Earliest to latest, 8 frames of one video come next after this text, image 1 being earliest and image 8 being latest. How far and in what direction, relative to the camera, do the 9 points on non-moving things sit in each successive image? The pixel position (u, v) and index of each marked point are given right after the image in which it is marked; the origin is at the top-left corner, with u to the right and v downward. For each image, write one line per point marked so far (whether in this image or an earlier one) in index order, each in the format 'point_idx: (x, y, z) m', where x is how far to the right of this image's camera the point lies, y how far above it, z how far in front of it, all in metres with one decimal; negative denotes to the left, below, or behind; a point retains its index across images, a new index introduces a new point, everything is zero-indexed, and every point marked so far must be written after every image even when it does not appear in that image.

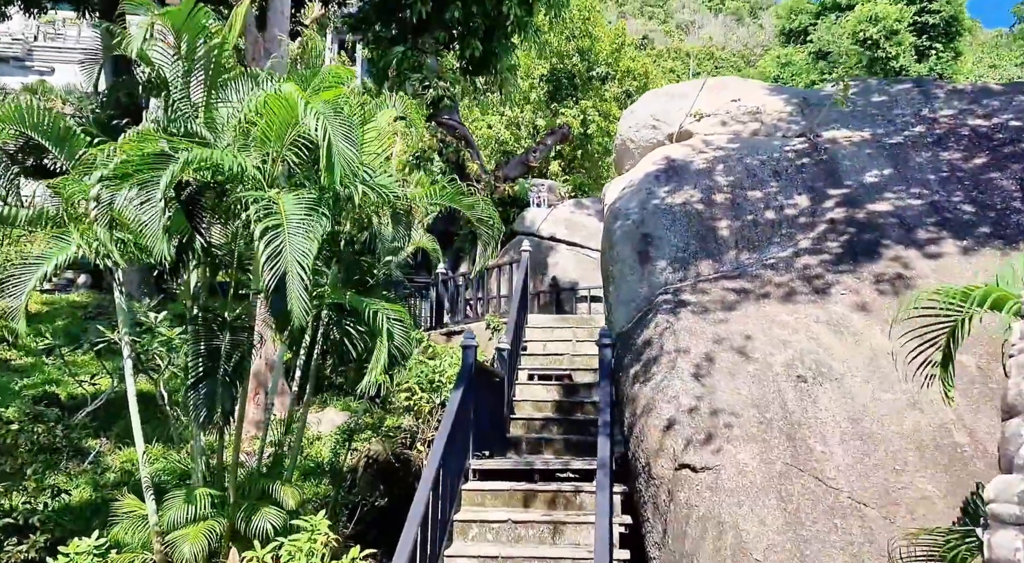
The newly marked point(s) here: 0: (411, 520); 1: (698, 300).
0: (-0.7, -1.6, +5.5) m
1: (+1.5, -0.1, +6.9) m
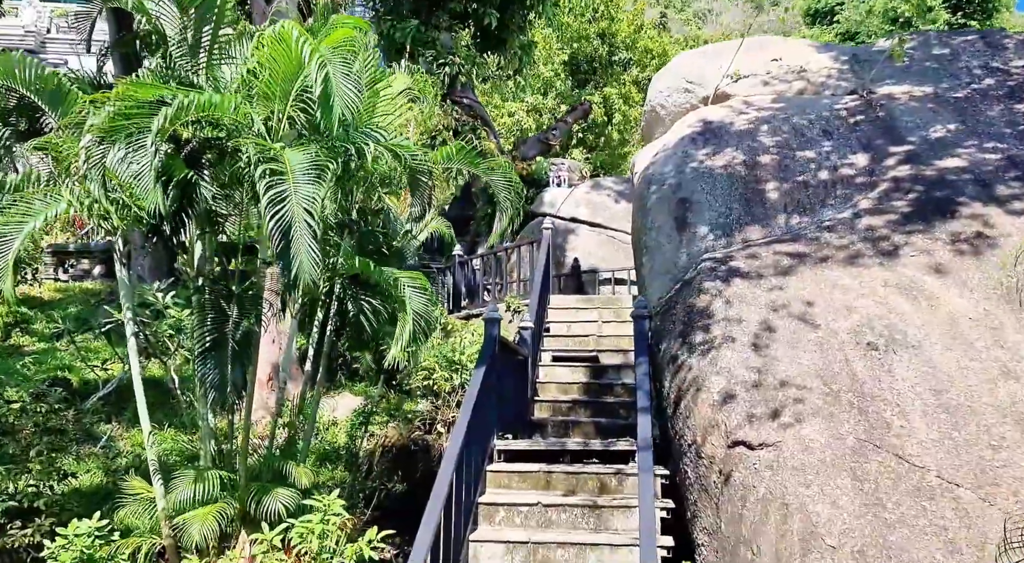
0: (-0.5, -1.3, +4.9) m
1: (+1.7, +0.1, +6.2) m
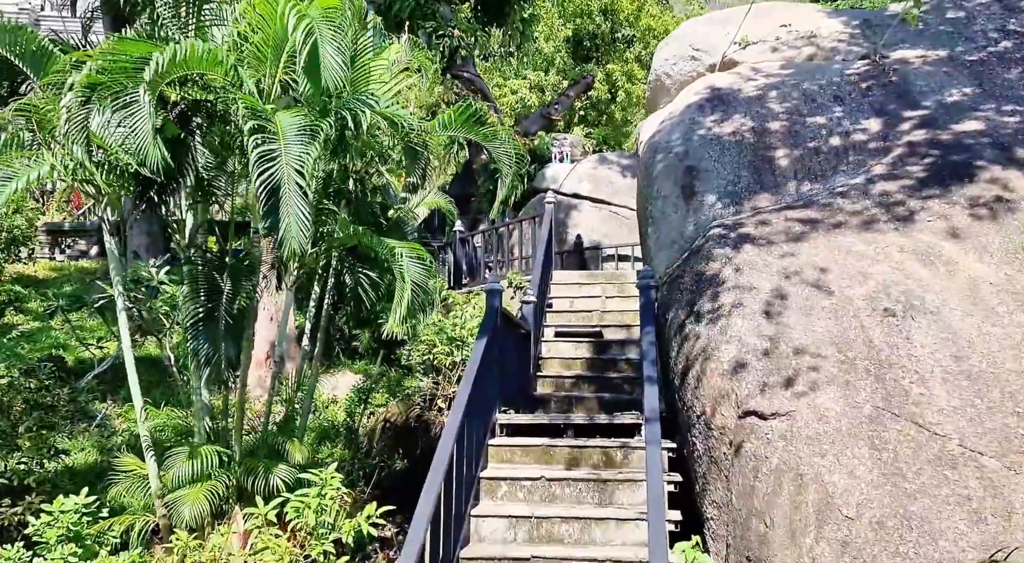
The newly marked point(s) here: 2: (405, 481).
0: (-0.4, -1.1, +4.8) m
1: (+1.7, +0.4, +6.0) m
2: (-1.1, -2.1, +9.0) m
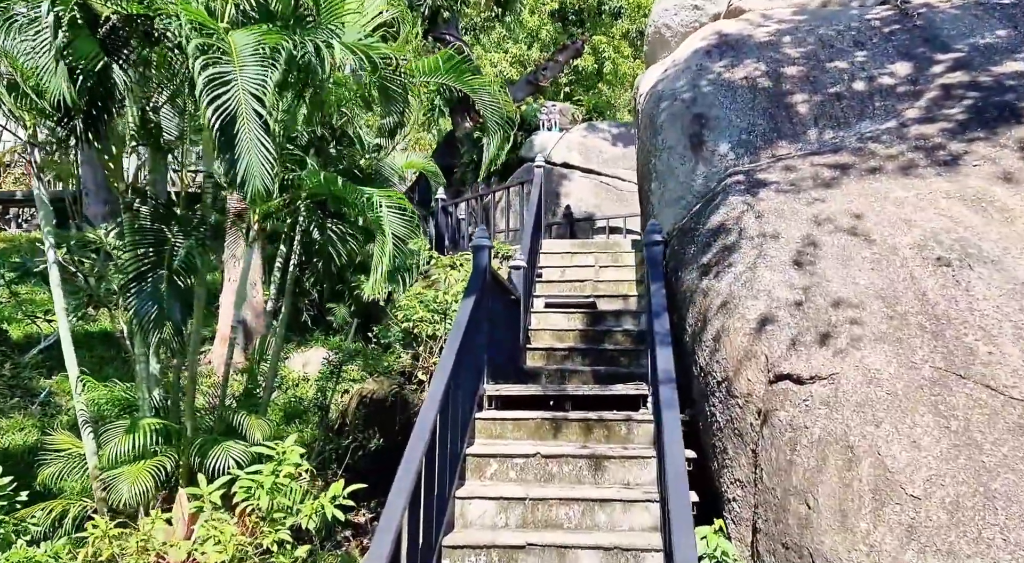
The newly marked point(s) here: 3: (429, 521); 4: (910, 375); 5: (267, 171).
0: (-0.5, -0.8, +4.0) m
1: (+1.7, +0.7, +5.3) m
2: (-1.3, -1.7, +8.2) m
3: (-0.4, -1.2, +4.2) m
4: (+1.7, -0.4, +3.7) m
5: (-1.3, +0.6, +4.5) m
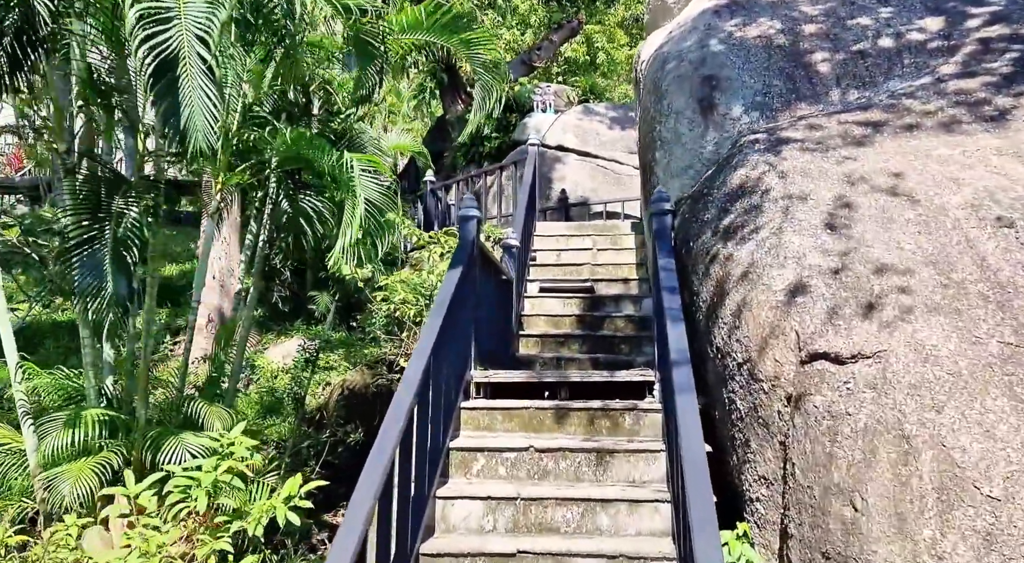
0: (-0.5, -0.7, +3.4) m
1: (+1.6, +0.8, +4.7) m
2: (-1.3, -1.6, +7.6) m
3: (-0.5, -1.0, +3.6) m
4: (+1.7, -0.3, +3.1) m
5: (-1.4, +0.8, +3.9) m
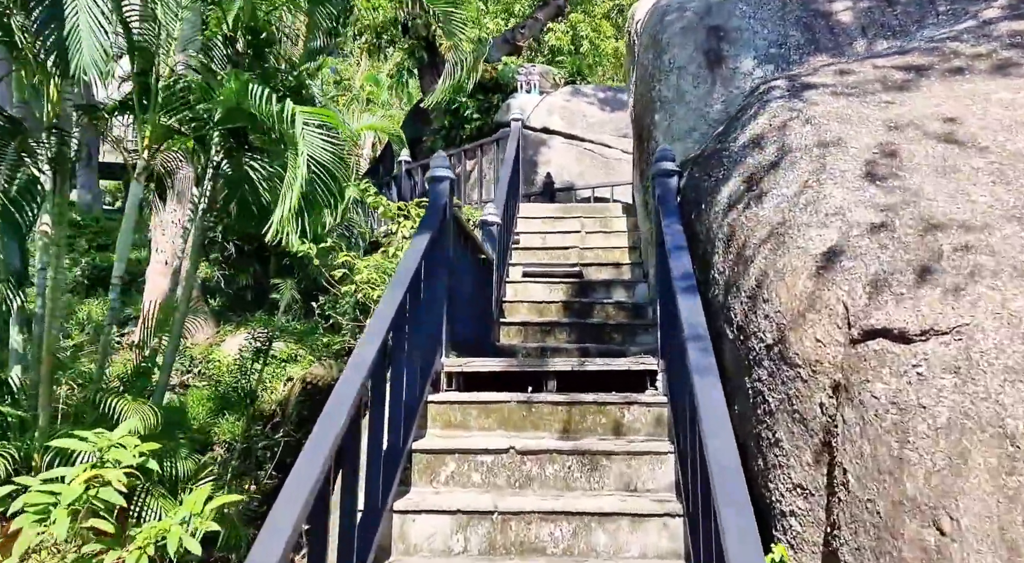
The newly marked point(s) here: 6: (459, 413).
0: (-0.6, -0.5, +2.7) m
1: (+1.5, +0.9, +4.0) m
2: (-1.5, -1.4, +6.8) m
3: (-0.6, -0.9, +2.9) m
4: (+1.6, -0.1, +2.4) m
5: (-1.4, +0.9, +3.1) m
6: (-0.2, -0.6, +4.0) m
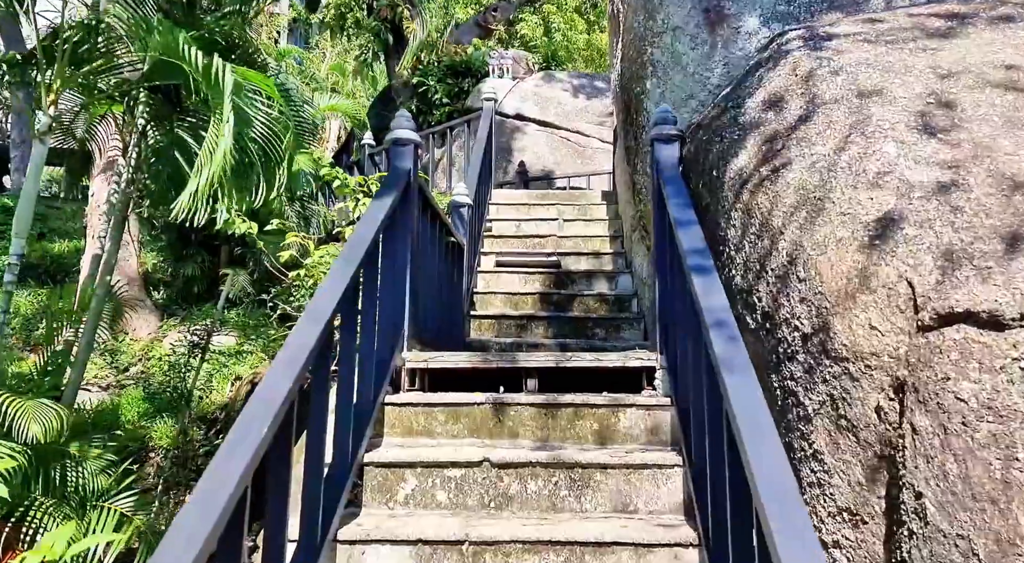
0: (-0.7, -0.4, +2.0) m
1: (+1.4, +1.0, +3.4) m
2: (-1.7, -1.3, +6.1) m
3: (-0.6, -0.8, +2.2) m
4: (+1.6, 0.0, +1.8) m
5: (-1.5, +1.0, +2.4) m
6: (-0.4, -0.5, +3.3) m
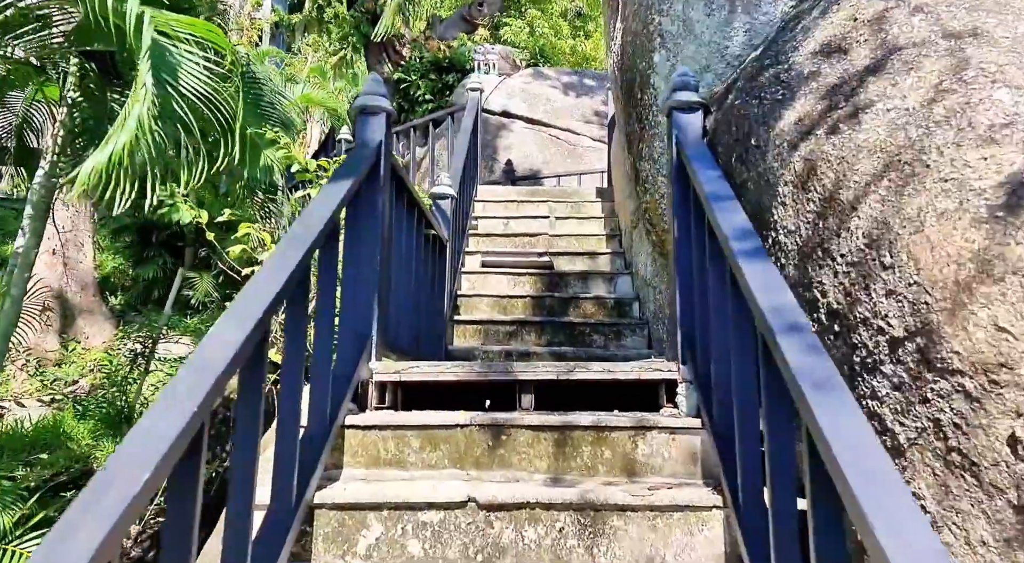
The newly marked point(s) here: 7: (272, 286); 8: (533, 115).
0: (-0.7, -0.4, +1.3) m
1: (+1.4, +1.0, +2.8) m
2: (-1.8, -1.3, +5.5) m
3: (-0.6, -0.8, +1.5) m
4: (+1.6, 0.0, +1.2) m
5: (-1.5, +1.0, +1.8) m
6: (-0.4, -0.5, +2.7) m
7: (-0.6, 0.0, +2.0) m
8: (+0.3, +2.2, +11.0) m
